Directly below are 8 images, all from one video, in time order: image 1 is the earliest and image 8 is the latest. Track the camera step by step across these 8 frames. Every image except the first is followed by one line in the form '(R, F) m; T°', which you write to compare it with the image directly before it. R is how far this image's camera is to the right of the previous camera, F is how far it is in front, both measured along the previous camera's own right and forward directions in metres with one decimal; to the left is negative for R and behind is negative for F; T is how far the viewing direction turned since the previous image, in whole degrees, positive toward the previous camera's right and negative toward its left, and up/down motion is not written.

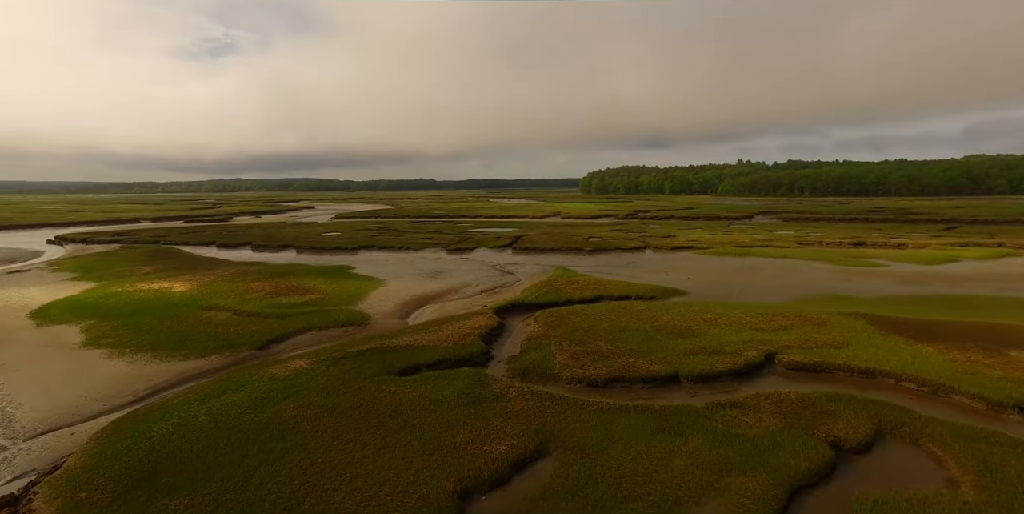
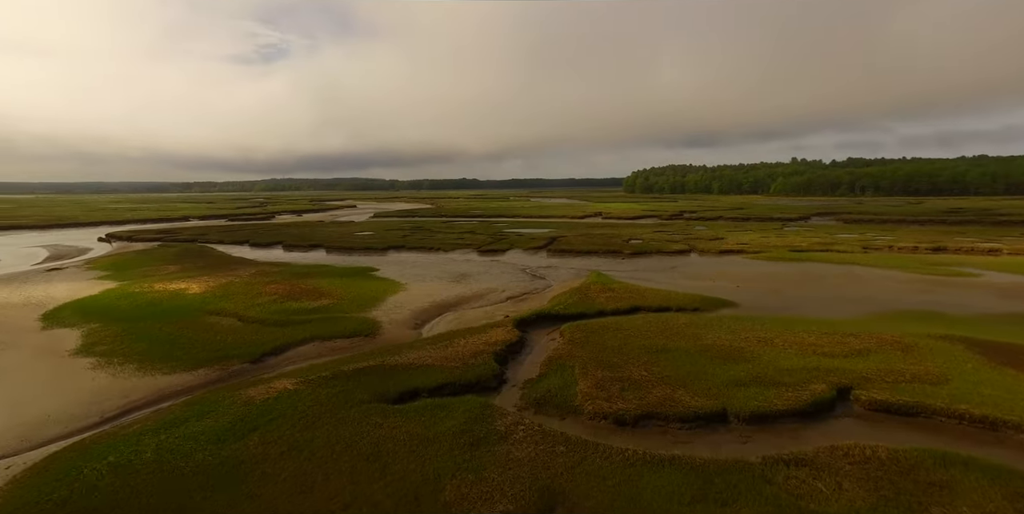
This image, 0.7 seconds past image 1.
(+0.8, +2.6) m; -5°
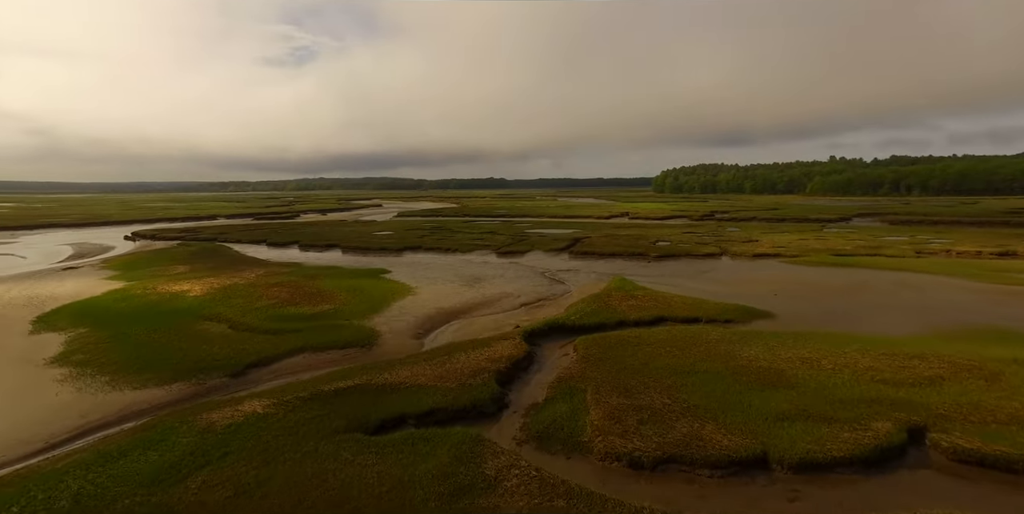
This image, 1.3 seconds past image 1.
(+0.7, +2.1) m; -3°
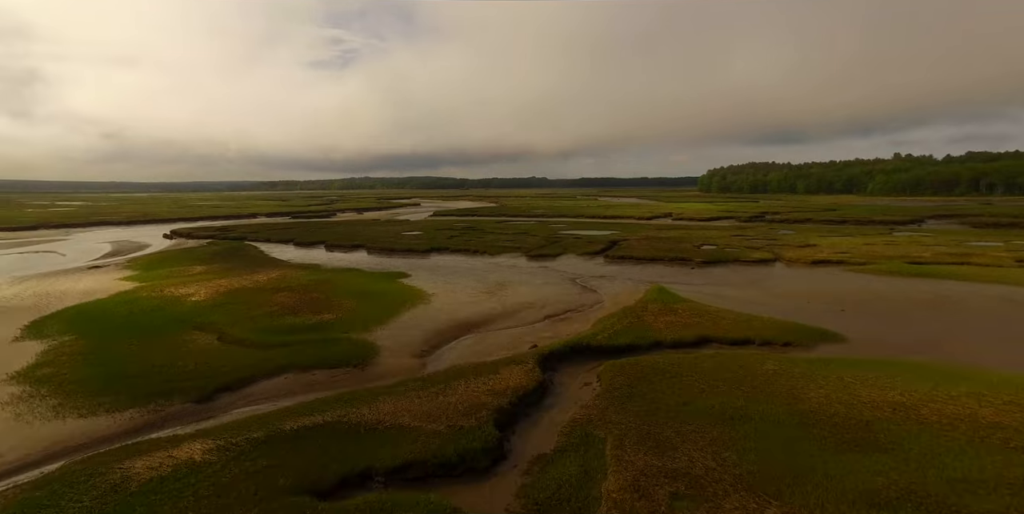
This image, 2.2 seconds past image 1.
(+0.9, +3.0) m; -5°
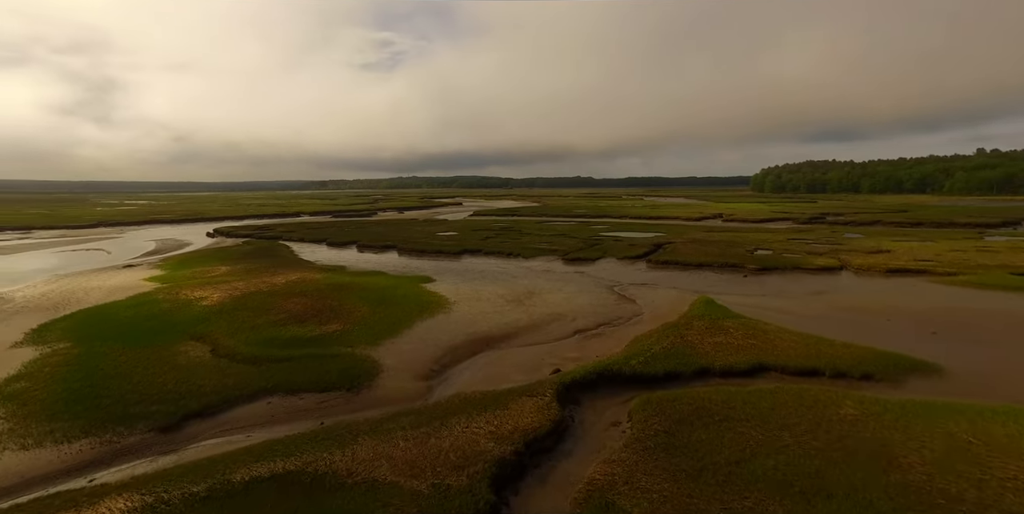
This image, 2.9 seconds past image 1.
(+0.8, +2.6) m; -5°
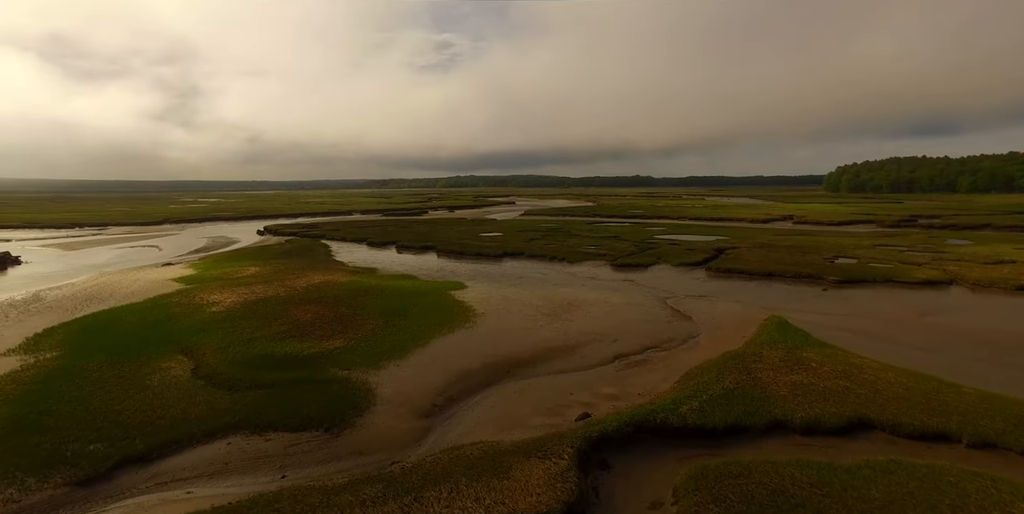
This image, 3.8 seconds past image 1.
(+1.0, +3.3) m; -6°
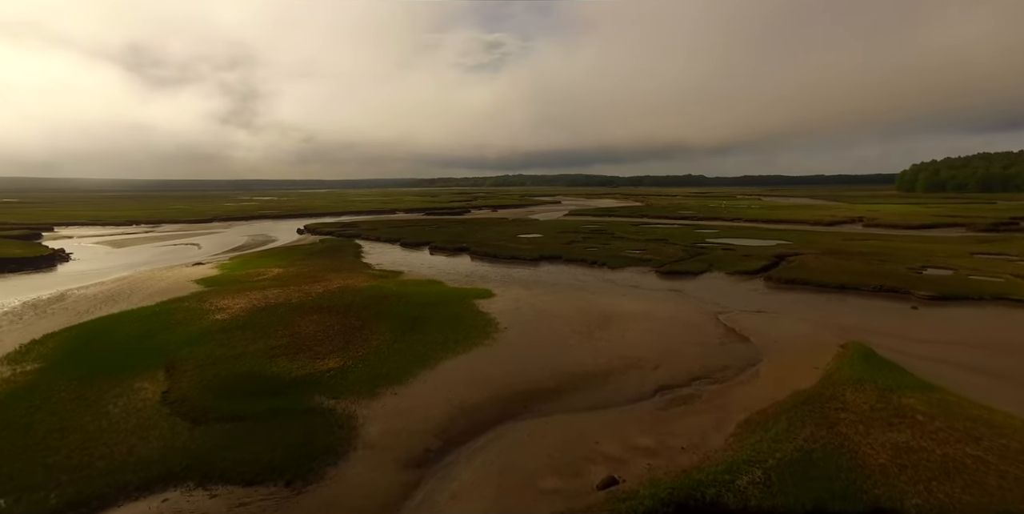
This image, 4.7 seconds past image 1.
(+0.8, +2.9) m; -5°
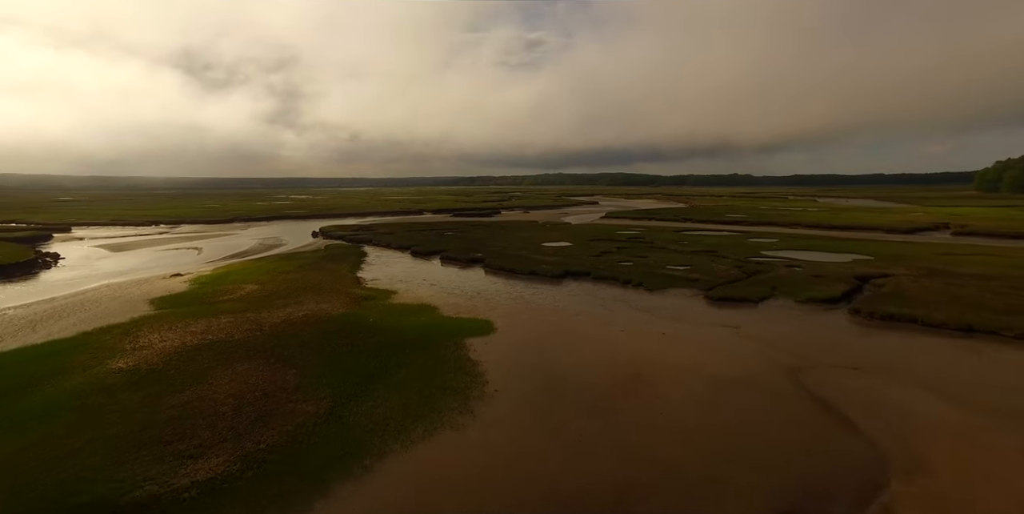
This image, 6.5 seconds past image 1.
(+1.4, +6.2) m; -5°
